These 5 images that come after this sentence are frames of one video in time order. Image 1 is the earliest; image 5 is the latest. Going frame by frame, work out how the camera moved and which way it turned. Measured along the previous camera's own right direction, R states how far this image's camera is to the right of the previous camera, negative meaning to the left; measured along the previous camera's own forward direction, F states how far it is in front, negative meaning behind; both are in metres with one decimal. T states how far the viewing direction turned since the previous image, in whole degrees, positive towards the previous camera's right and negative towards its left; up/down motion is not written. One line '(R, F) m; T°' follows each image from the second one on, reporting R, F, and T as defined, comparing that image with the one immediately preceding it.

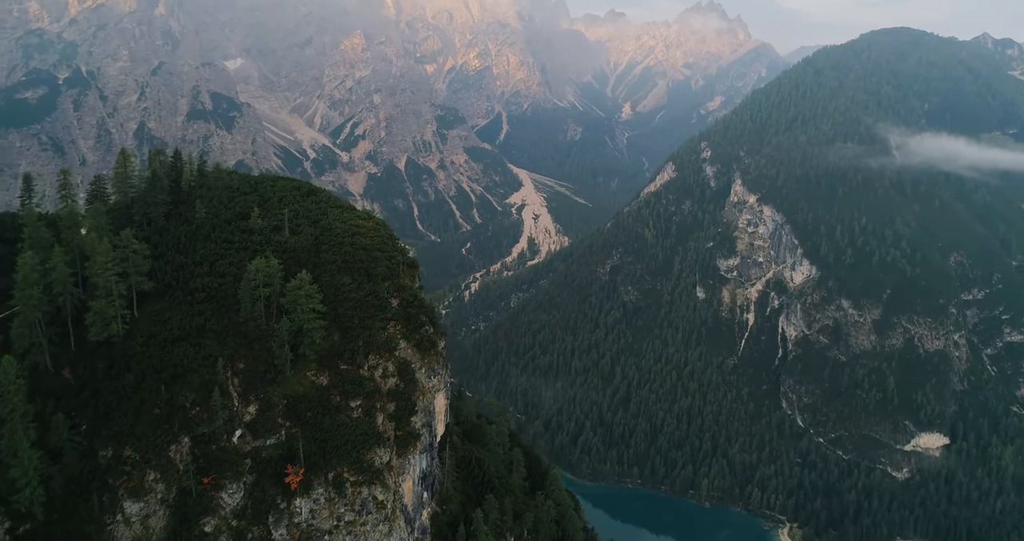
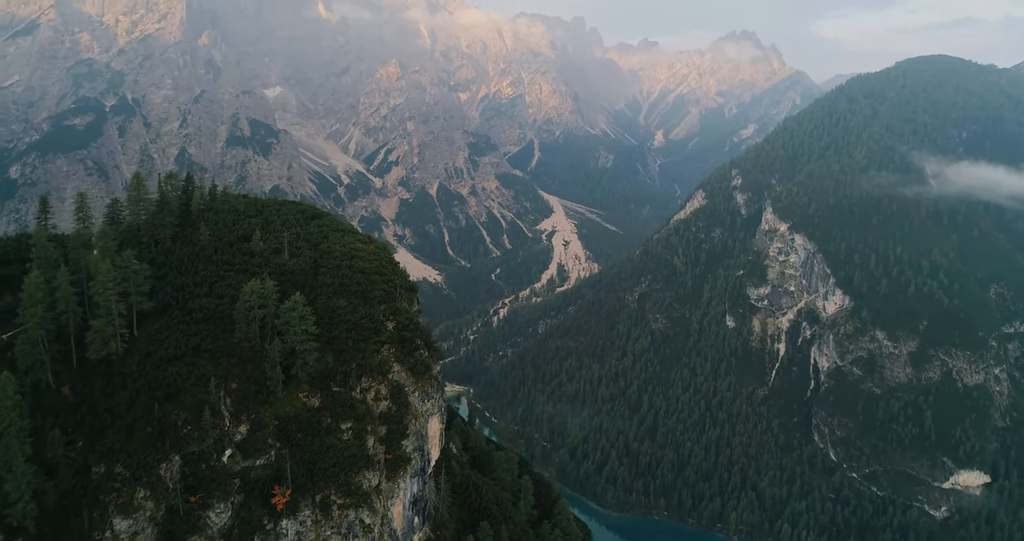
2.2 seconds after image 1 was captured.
(+1.0, 0.0) m; -2°
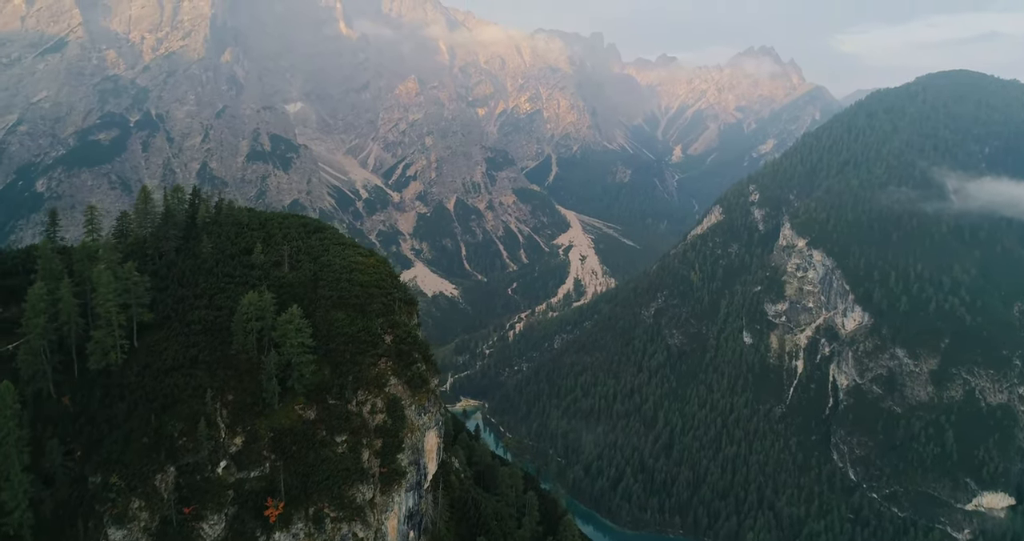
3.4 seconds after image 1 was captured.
(+0.6, 0.0) m; -1°
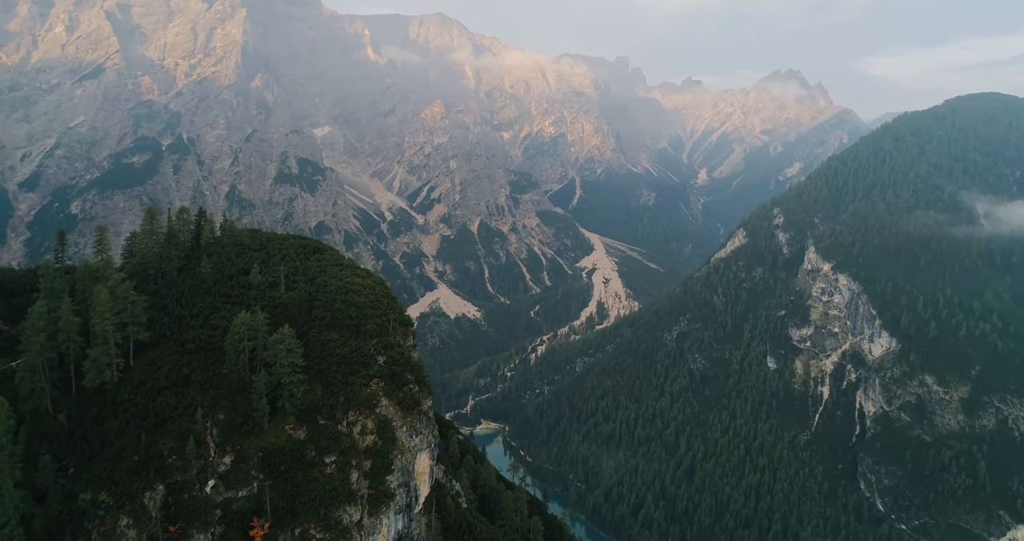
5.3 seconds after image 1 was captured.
(+0.9, -0.1) m; -2°
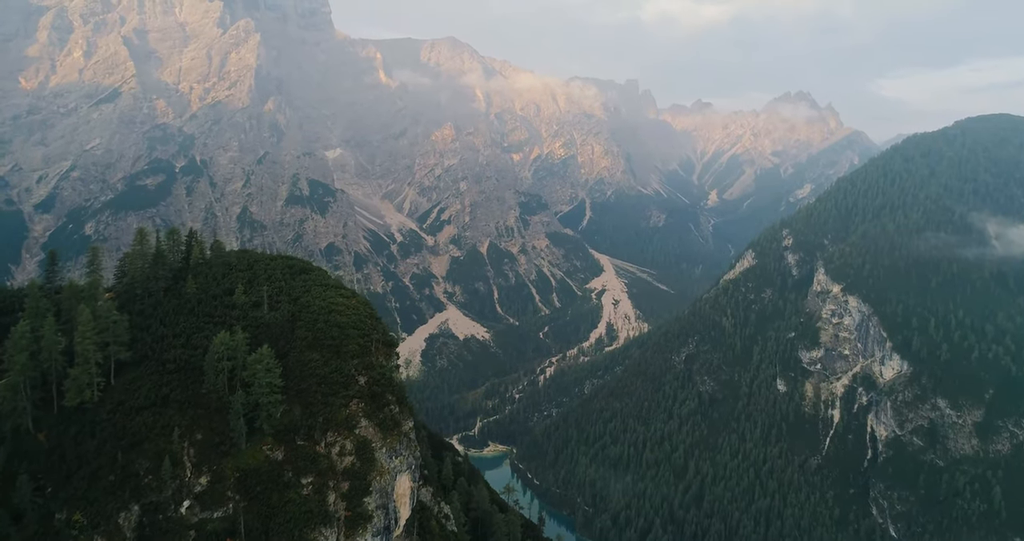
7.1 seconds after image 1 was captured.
(+0.9, -0.1) m; -1°
